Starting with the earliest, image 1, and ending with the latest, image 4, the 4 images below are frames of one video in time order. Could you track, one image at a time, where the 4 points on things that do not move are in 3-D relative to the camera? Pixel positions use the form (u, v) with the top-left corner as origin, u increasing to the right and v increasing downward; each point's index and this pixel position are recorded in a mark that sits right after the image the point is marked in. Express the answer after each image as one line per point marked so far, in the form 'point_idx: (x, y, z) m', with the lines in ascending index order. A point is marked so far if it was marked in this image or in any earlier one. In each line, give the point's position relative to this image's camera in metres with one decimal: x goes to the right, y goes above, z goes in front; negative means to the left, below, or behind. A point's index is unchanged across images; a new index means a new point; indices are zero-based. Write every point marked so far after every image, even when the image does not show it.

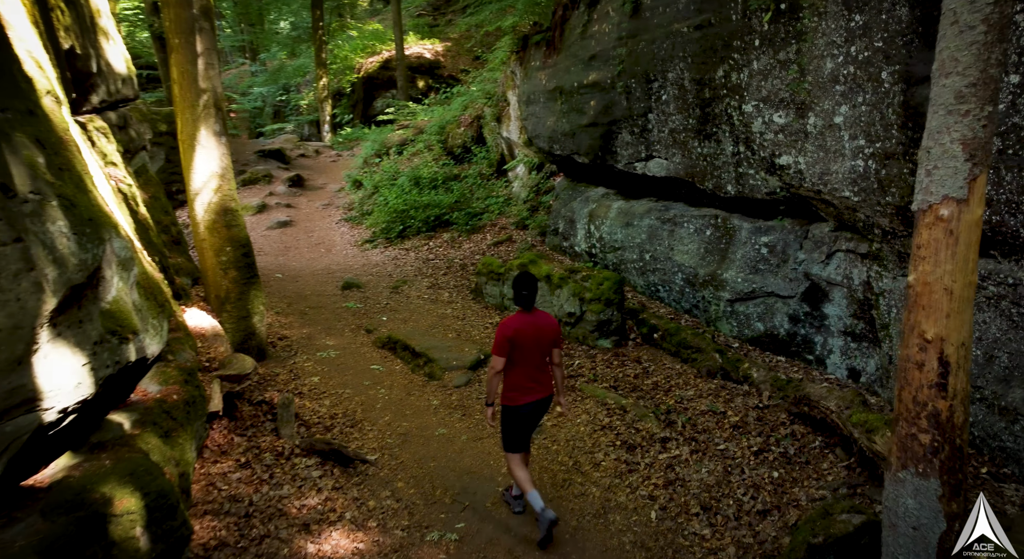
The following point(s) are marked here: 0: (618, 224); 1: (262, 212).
0: (+1.9, +1.0, +10.6) m
1: (-7.4, +2.1, +17.4) m
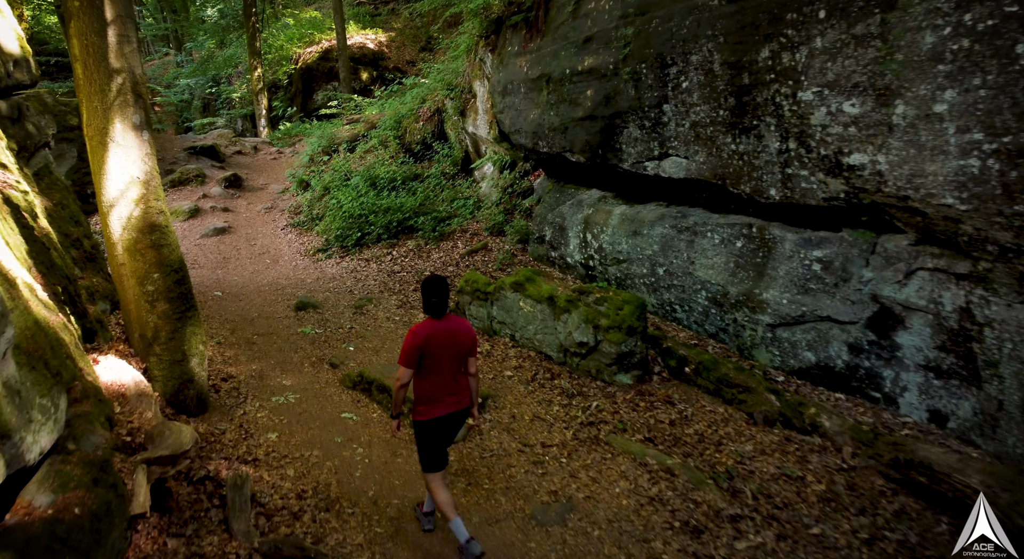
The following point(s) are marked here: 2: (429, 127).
0: (+1.7, +0.7, +9.3) m
1: (-8.2, +1.6, +15.1) m
2: (-2.4, +4.5, +17.1) m
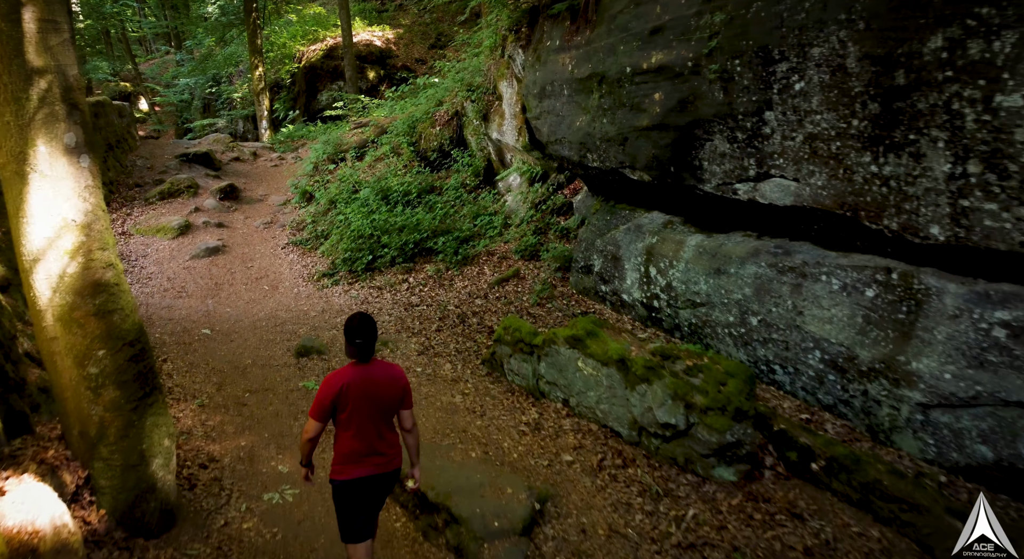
0: (+2.4, +0.1, +7.5) m
1: (-7.5, +1.0, +13.4) m
2: (-1.7, +3.9, +15.3) m
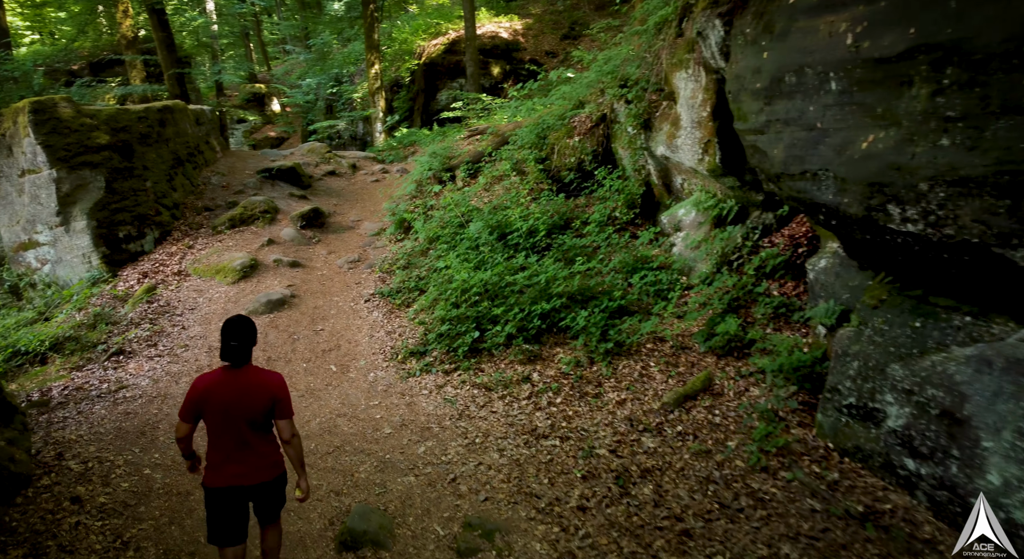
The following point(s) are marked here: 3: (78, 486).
0: (+3.8, -1.3, +2.7) m
1: (-4.7, +0.1, +10.5) m
2: (+1.5, +2.6, +11.2) m
3: (-3.8, -1.8, +5.1) m
